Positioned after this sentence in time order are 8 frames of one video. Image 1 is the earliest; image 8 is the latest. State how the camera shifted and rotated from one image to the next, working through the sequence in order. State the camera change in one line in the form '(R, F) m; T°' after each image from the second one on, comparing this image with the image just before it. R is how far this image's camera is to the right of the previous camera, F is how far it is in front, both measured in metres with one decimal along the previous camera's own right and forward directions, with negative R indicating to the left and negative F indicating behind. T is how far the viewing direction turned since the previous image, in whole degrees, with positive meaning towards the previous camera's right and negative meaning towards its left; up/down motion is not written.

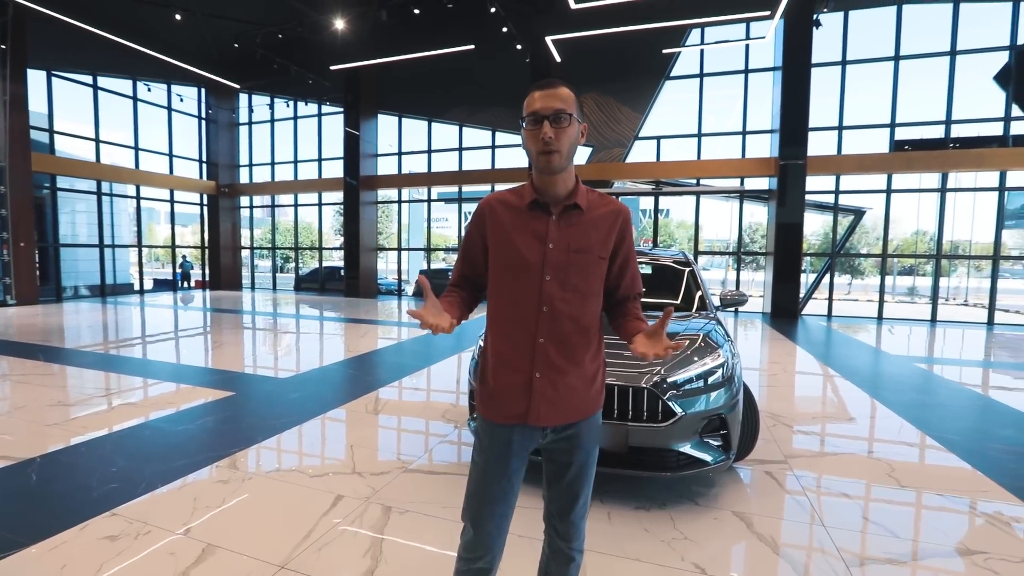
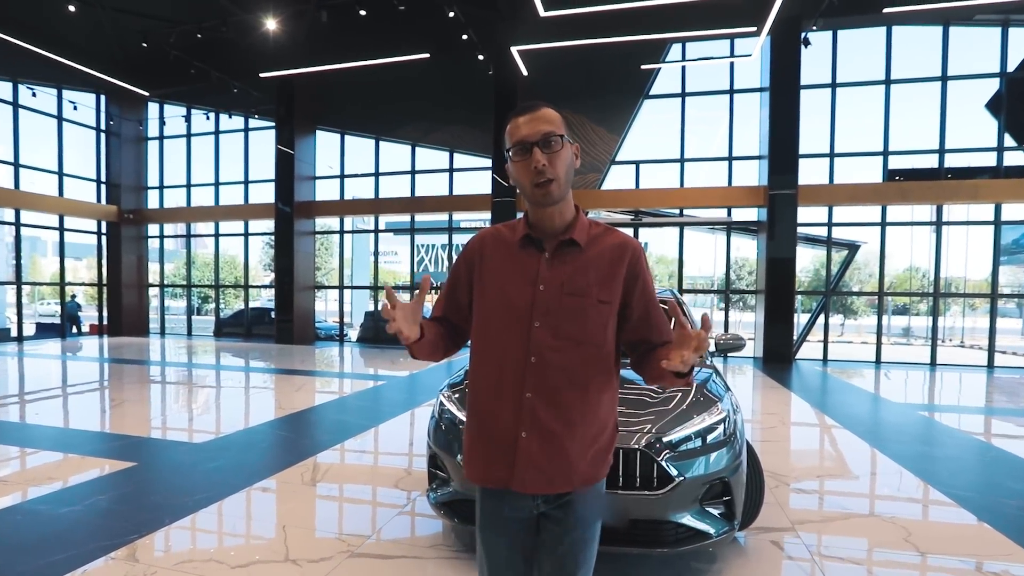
(-0.2, +1.2) m; +5°
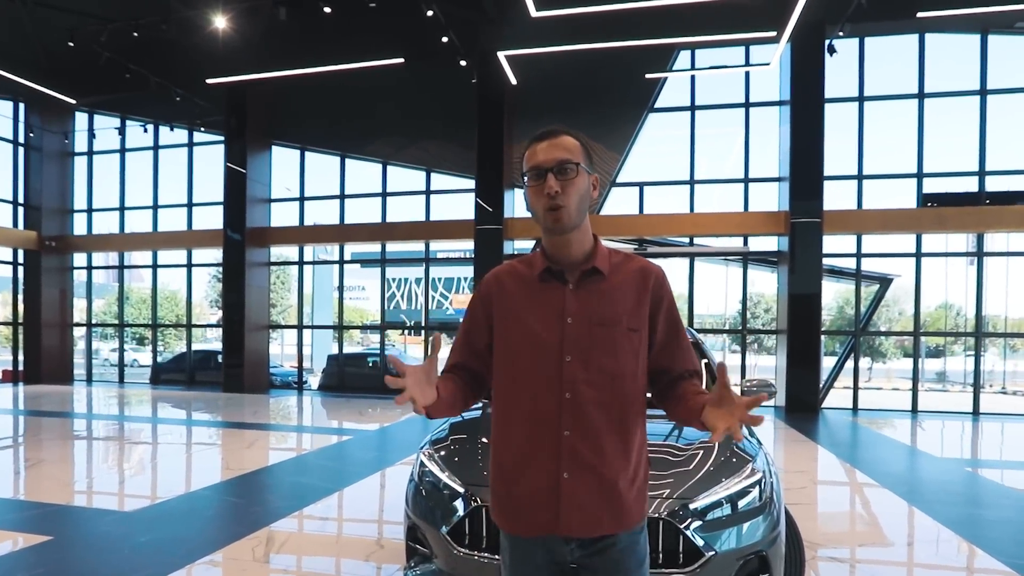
(0.0, +1.1) m; +1°
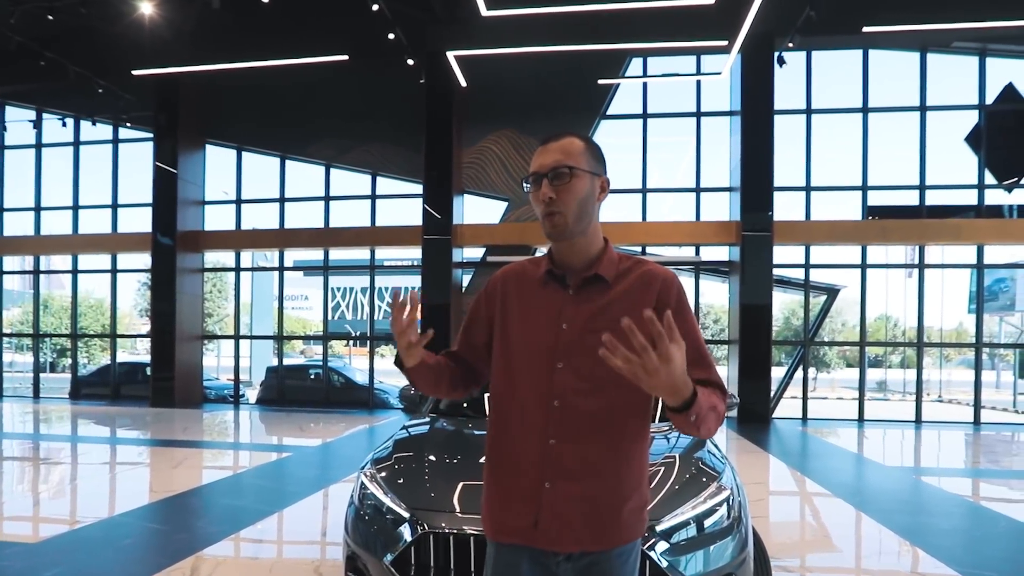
(0.0, +0.2) m; +4°
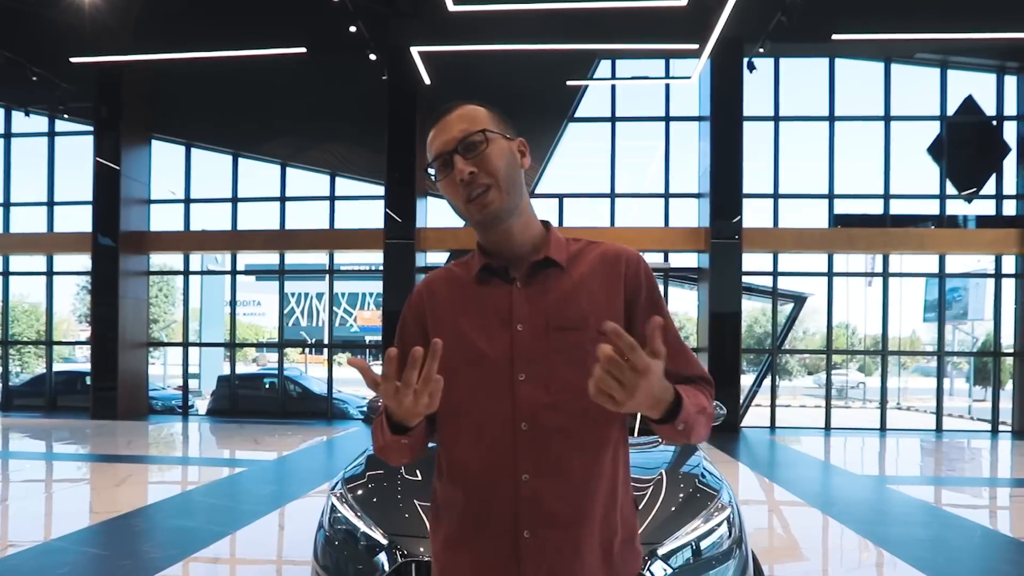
(0.0, +0.2) m; +3°
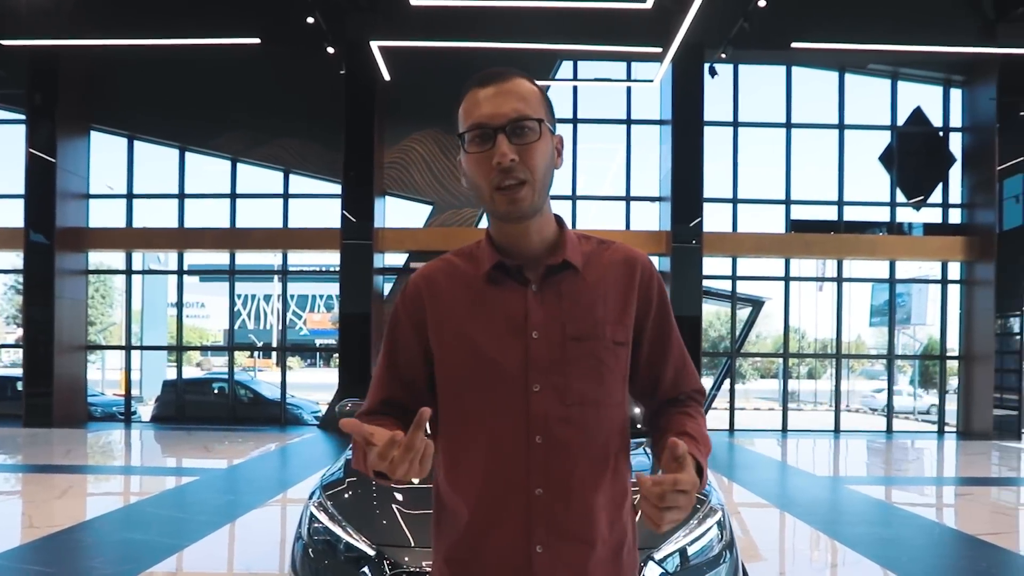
(0.0, +0.1) m; +4°
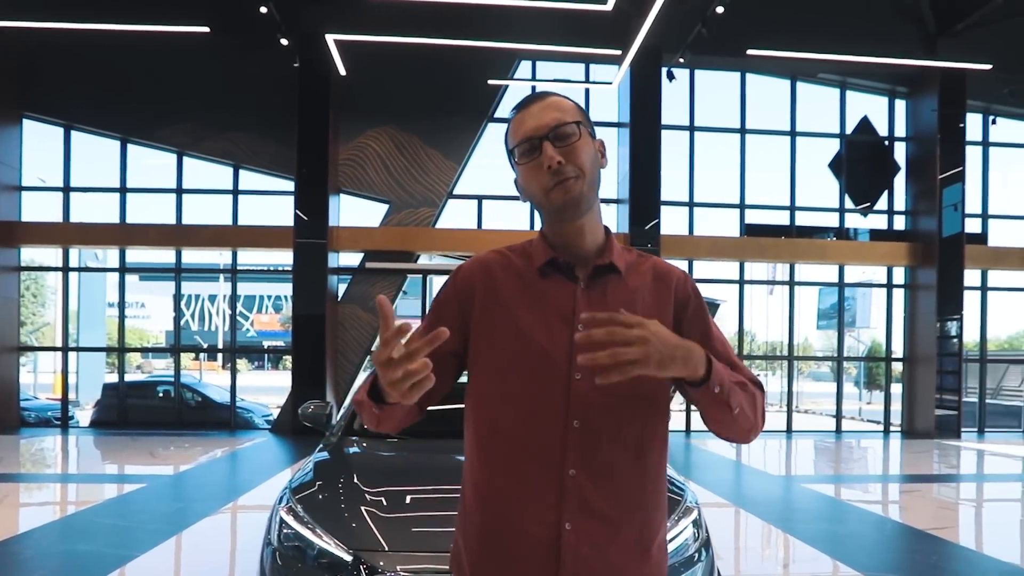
(0.0, +0.1) m; +4°
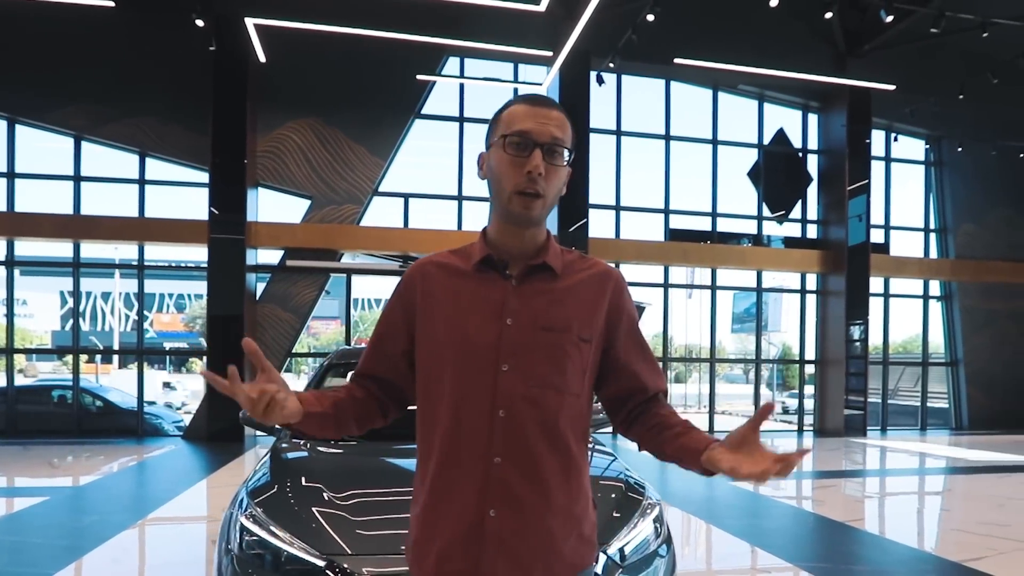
(0.0, +0.1) m; +6°
